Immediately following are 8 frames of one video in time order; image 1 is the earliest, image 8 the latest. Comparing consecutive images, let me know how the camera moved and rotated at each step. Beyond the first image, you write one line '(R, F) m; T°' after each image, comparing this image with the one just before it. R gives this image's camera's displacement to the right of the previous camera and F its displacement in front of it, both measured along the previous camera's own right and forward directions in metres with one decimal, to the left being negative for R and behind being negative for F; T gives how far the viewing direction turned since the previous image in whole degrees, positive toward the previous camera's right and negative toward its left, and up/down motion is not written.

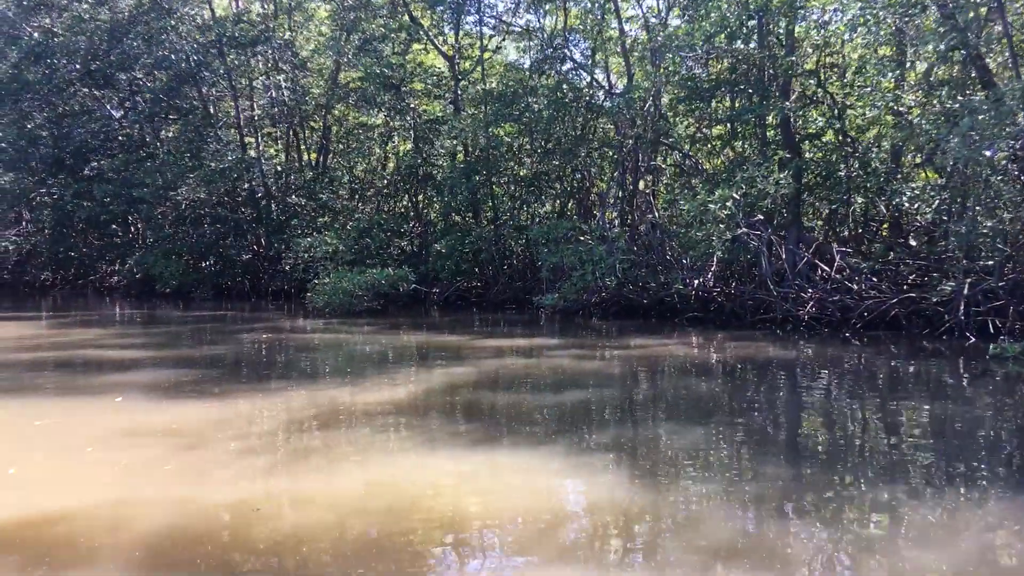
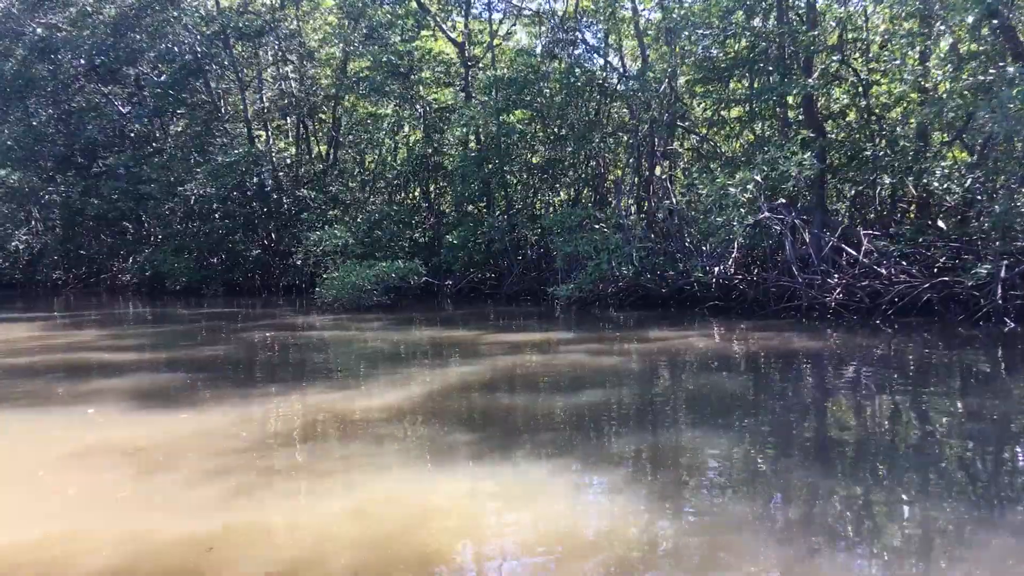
(+0.1, +0.4) m; -1°
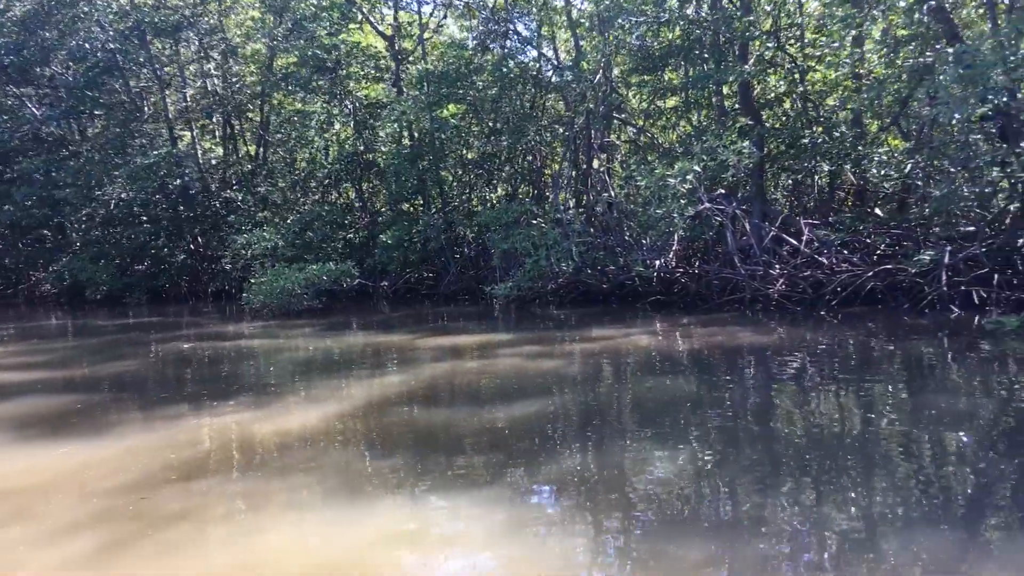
(+0.1, +0.4) m; +3°
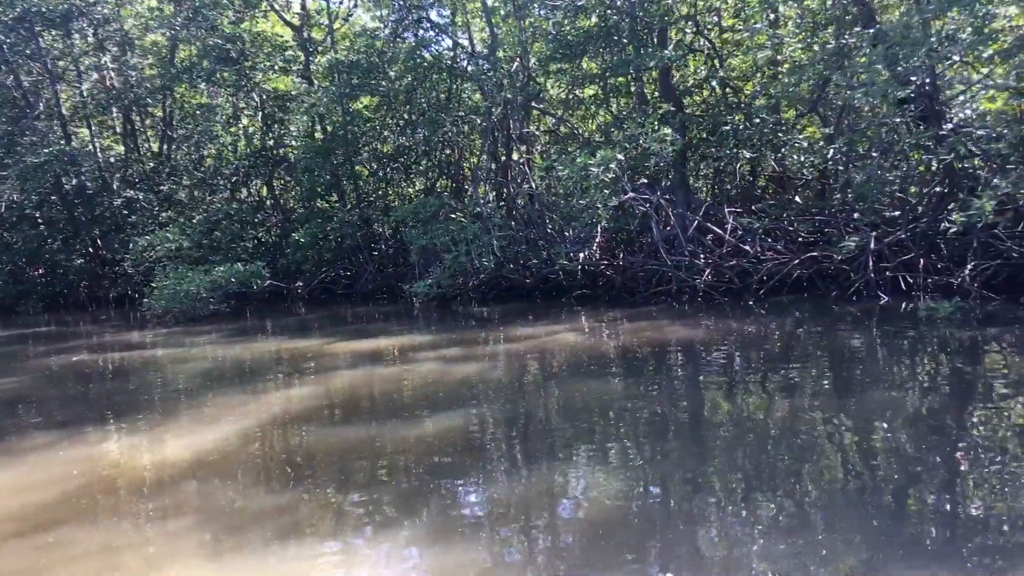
(0.0, +0.4) m; +5°
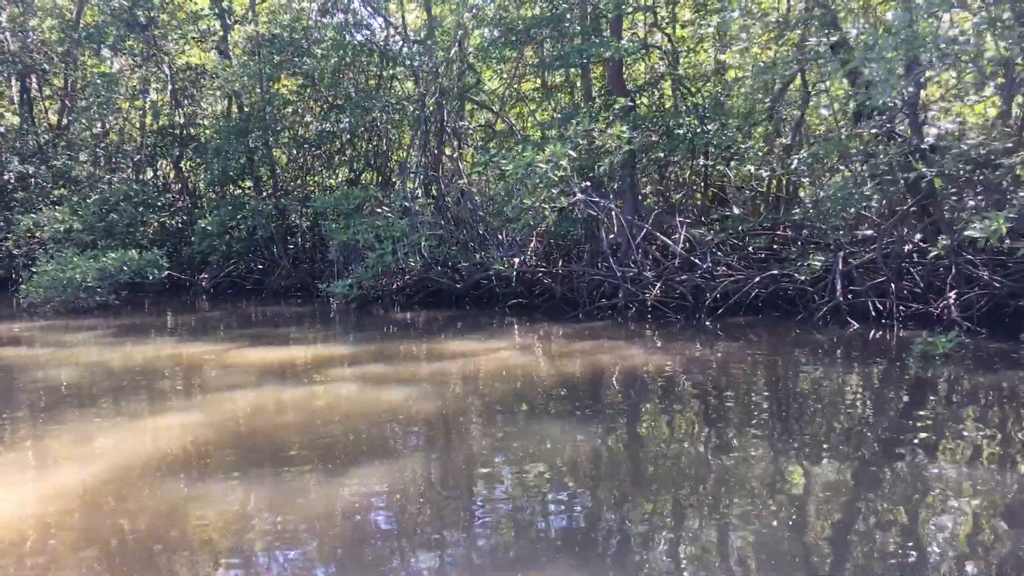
(-0.1, +1.0) m; +5°
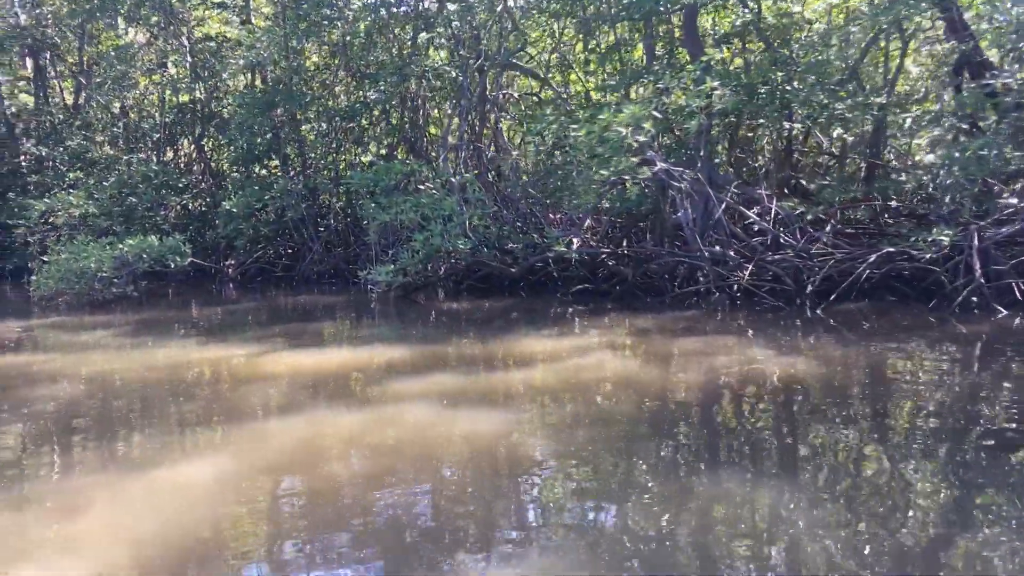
(-0.4, +1.1) m; -1°
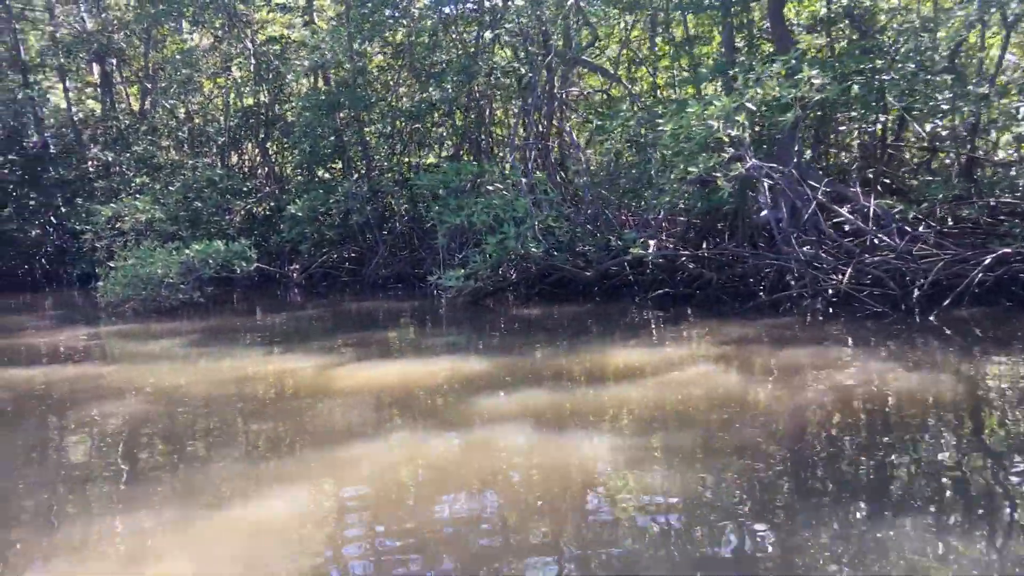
(-0.2, +0.4) m; -3°
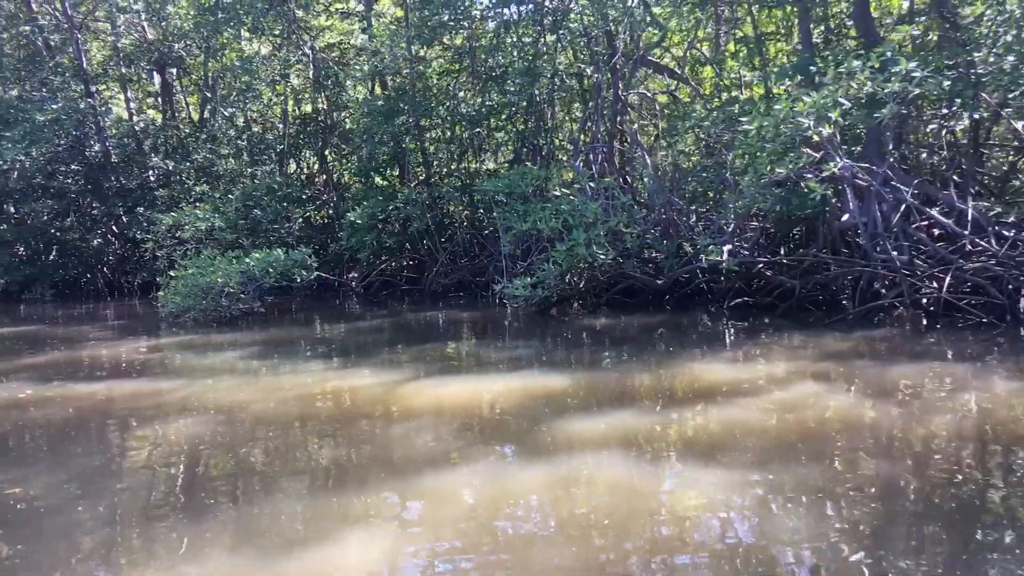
(-0.1, +0.3) m; -3°
